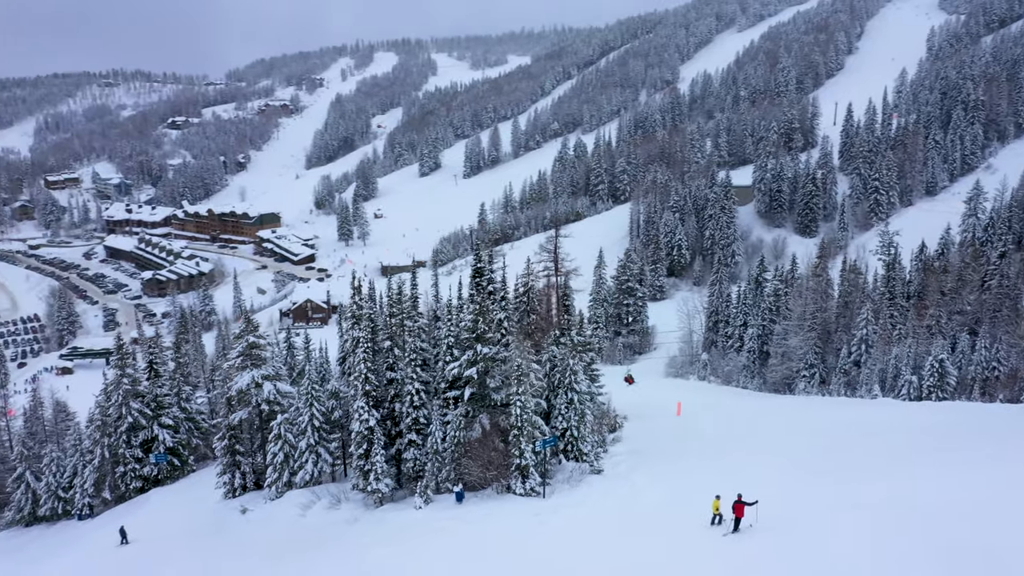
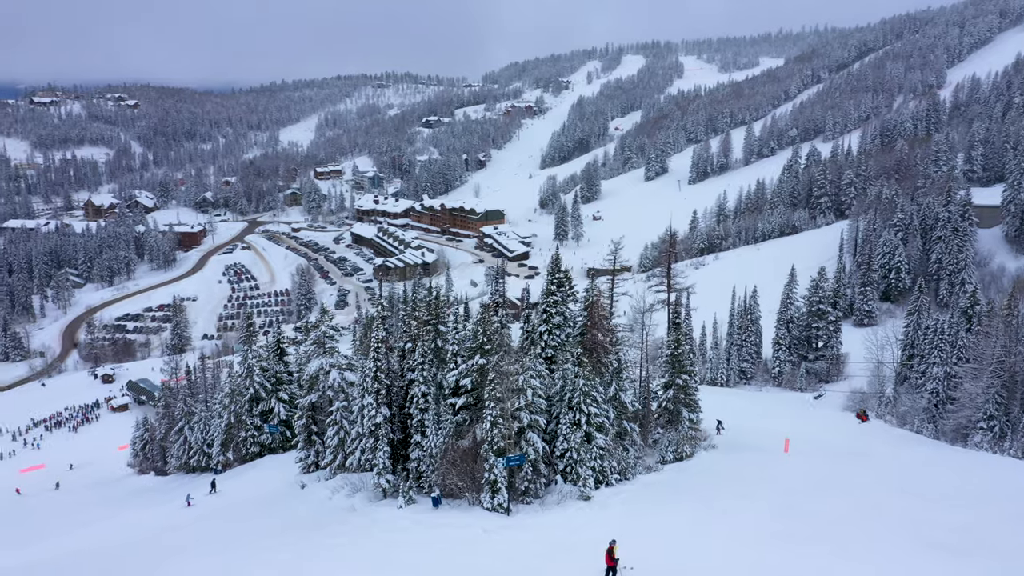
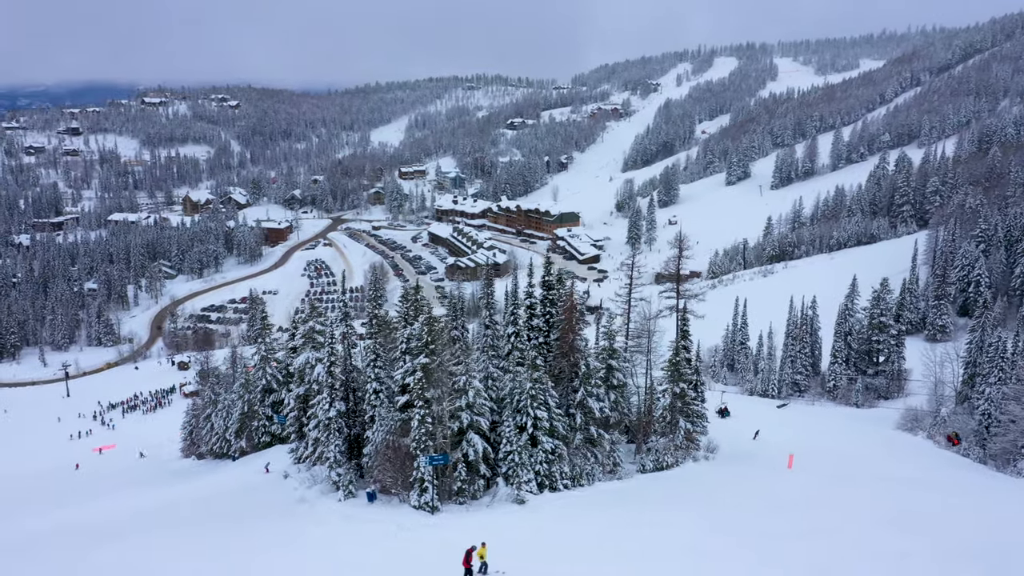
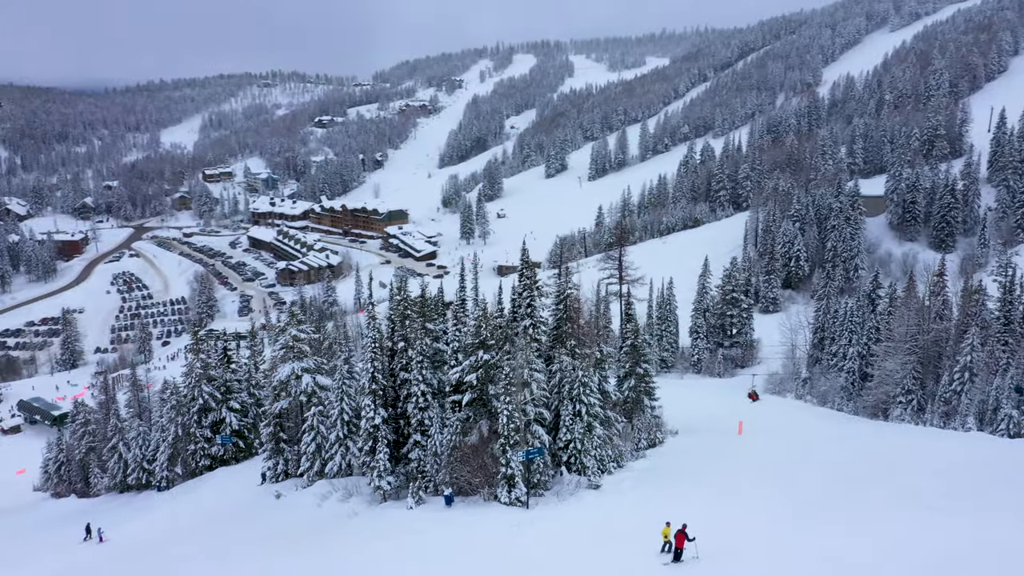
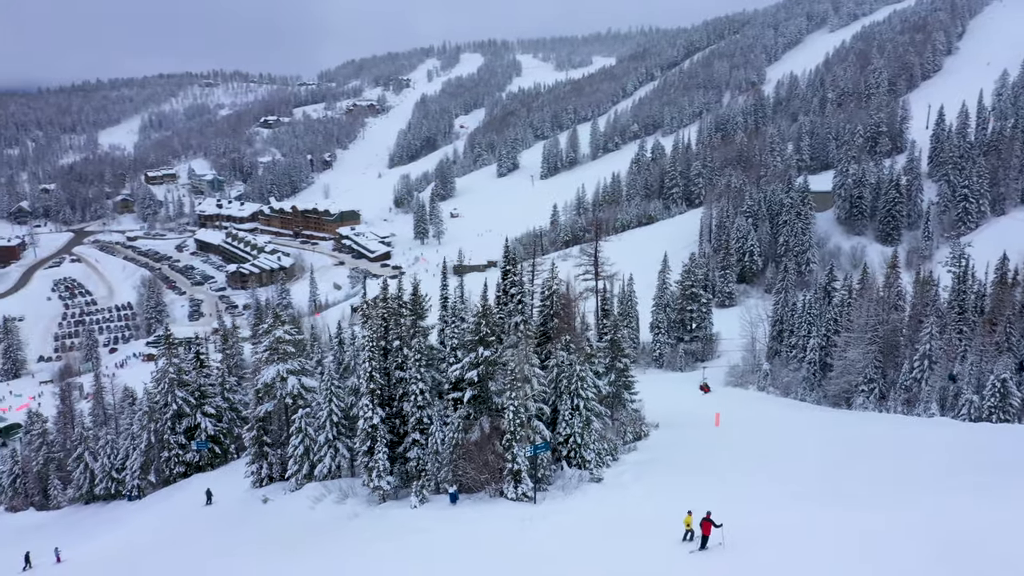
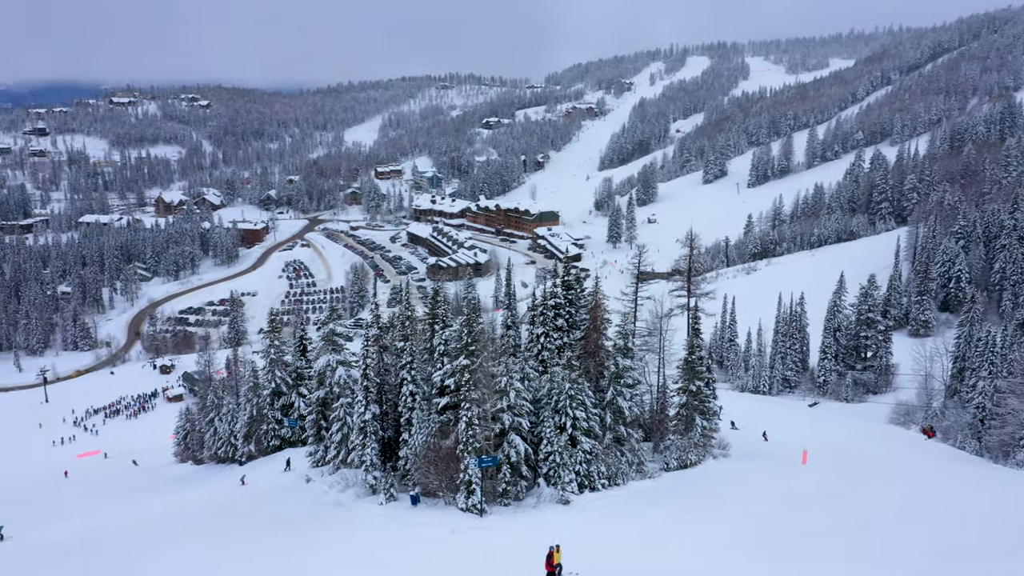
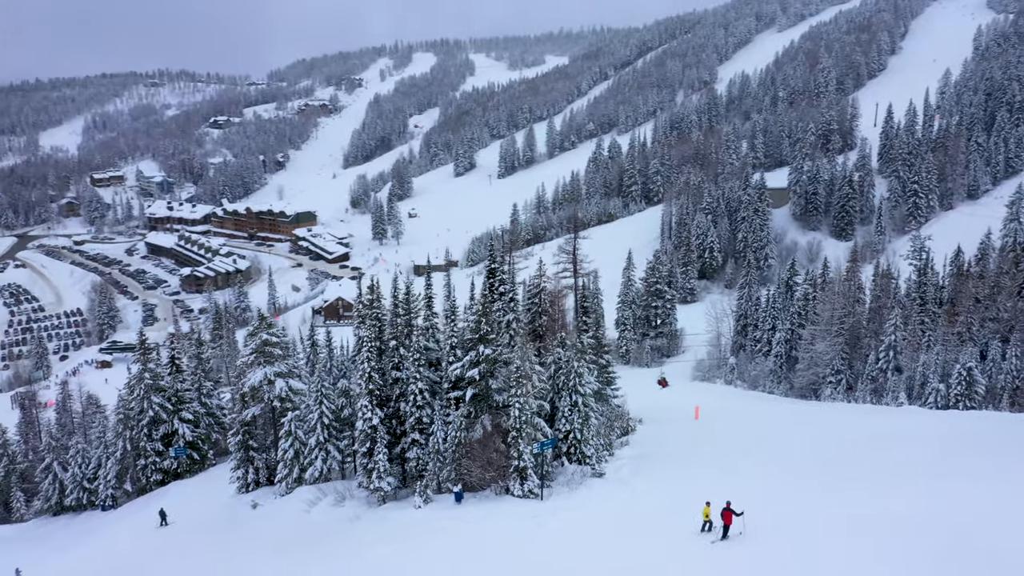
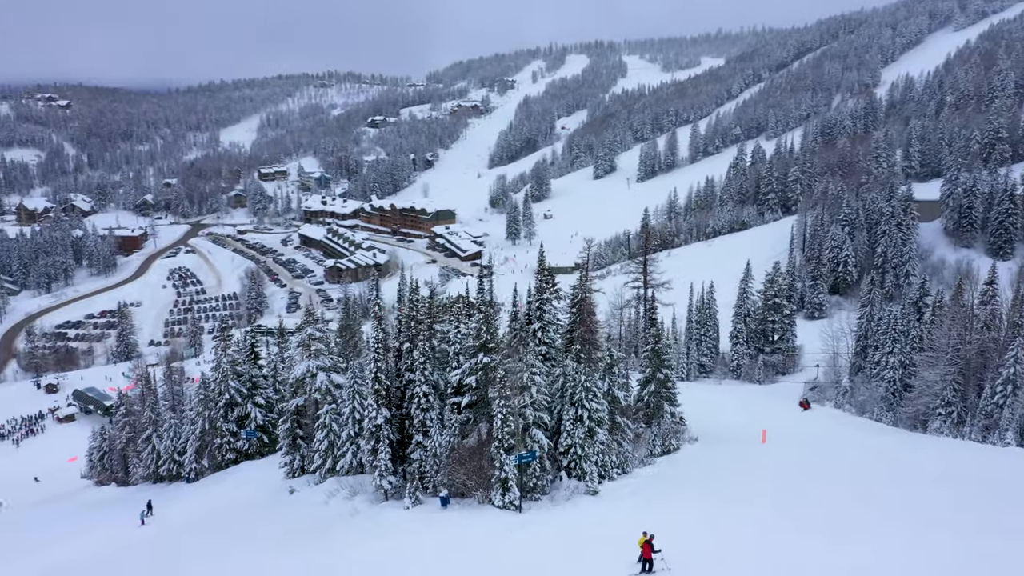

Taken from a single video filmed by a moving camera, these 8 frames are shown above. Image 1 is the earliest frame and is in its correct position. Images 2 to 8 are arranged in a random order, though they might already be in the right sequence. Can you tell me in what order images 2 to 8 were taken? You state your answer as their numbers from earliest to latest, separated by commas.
7, 5, 4, 8, 2, 6, 3
